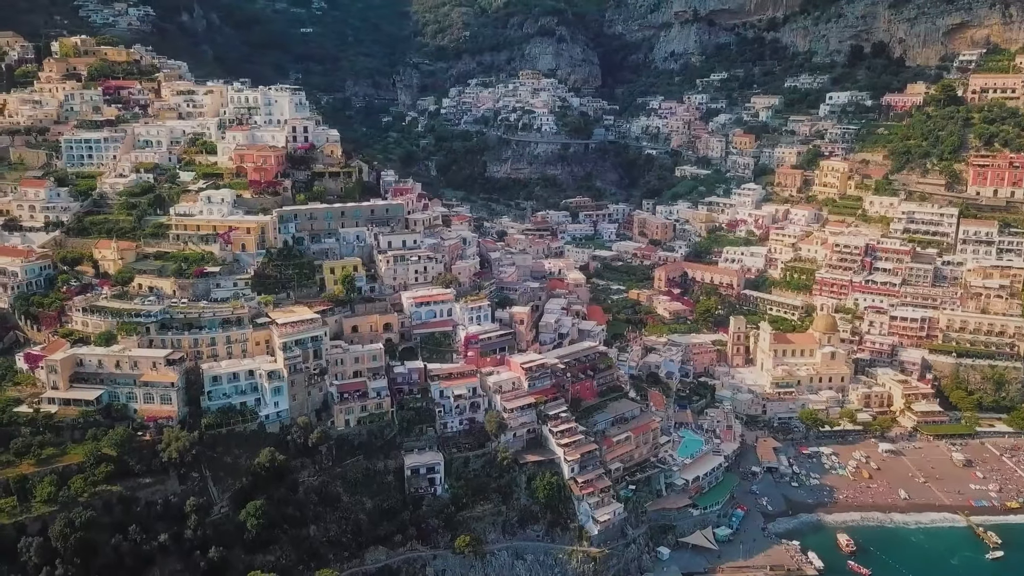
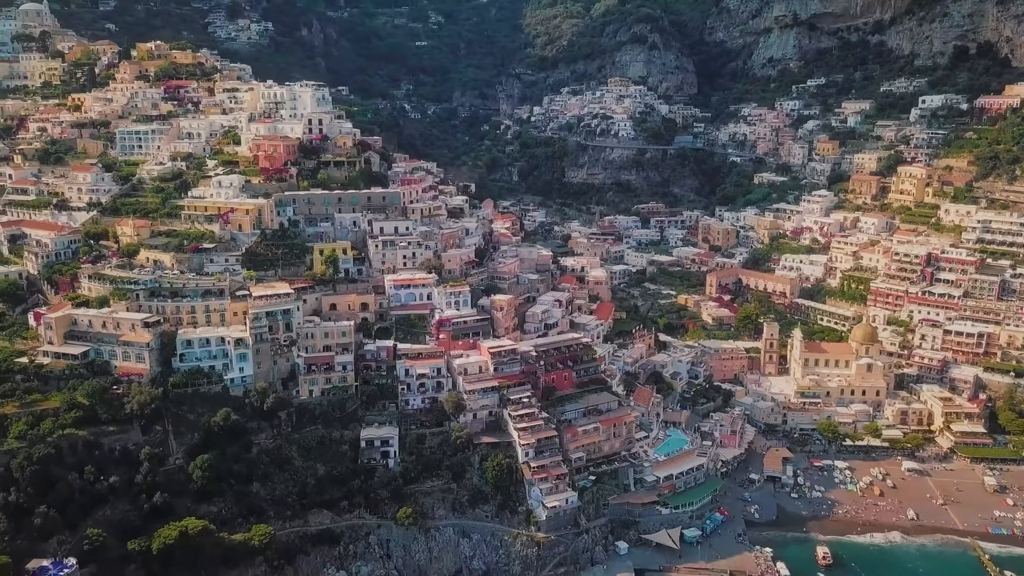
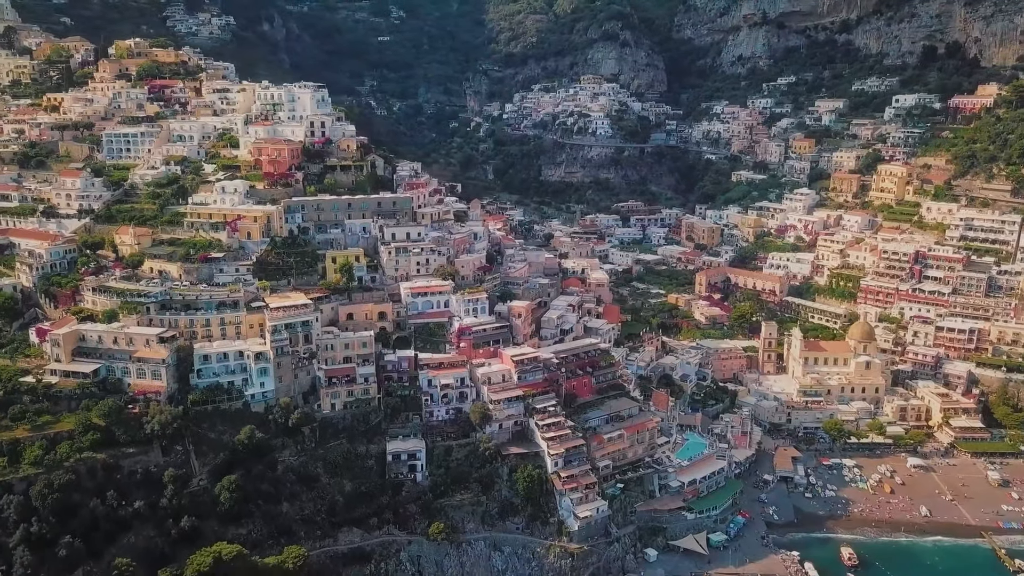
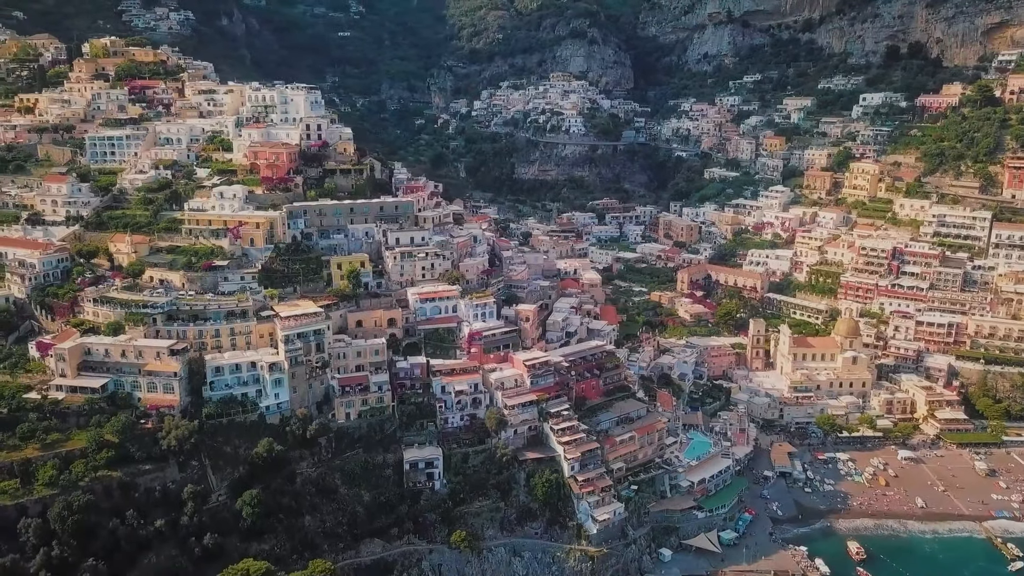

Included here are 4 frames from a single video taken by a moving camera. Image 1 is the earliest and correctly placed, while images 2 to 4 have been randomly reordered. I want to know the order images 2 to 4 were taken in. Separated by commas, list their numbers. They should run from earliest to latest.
4, 3, 2
